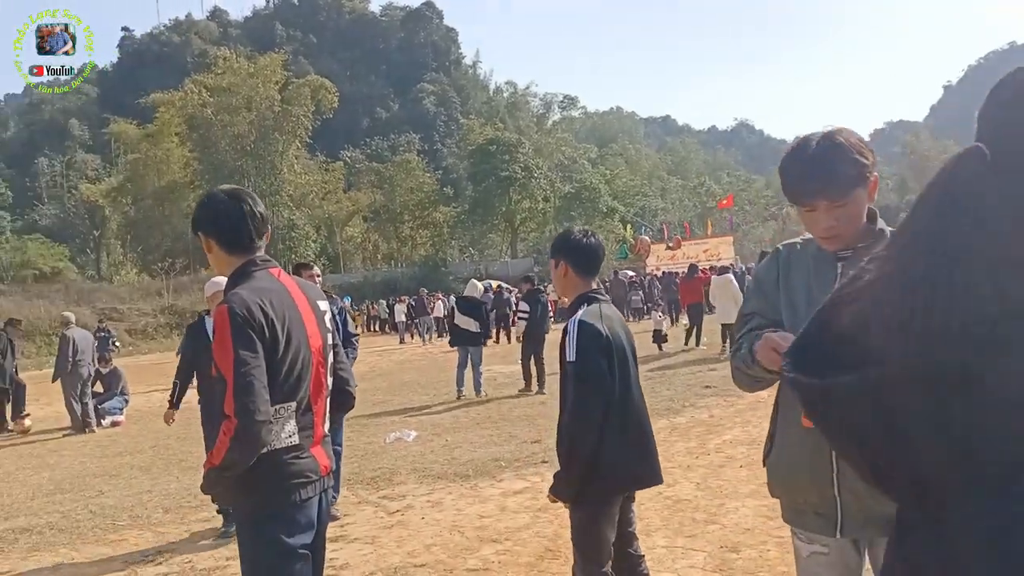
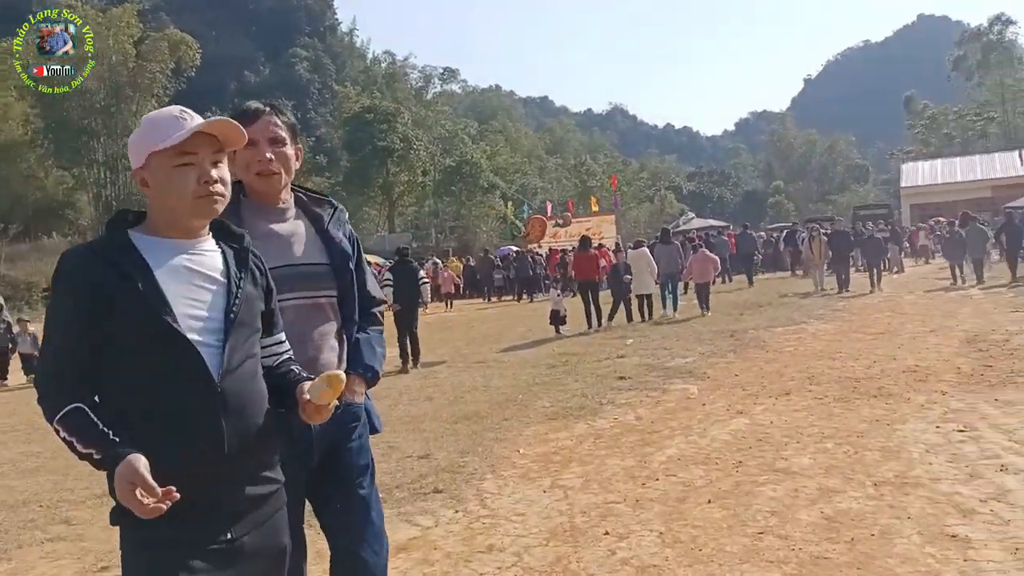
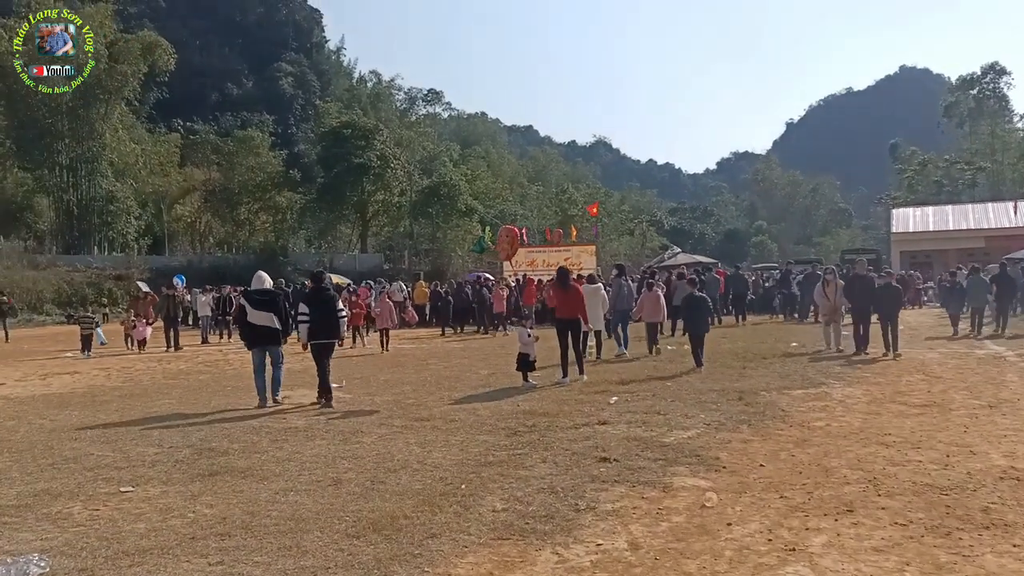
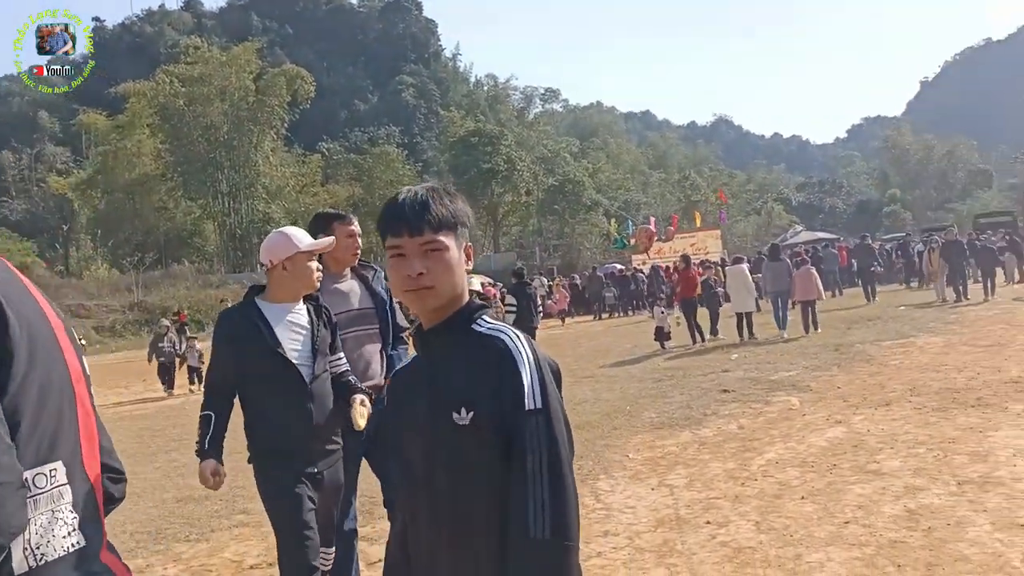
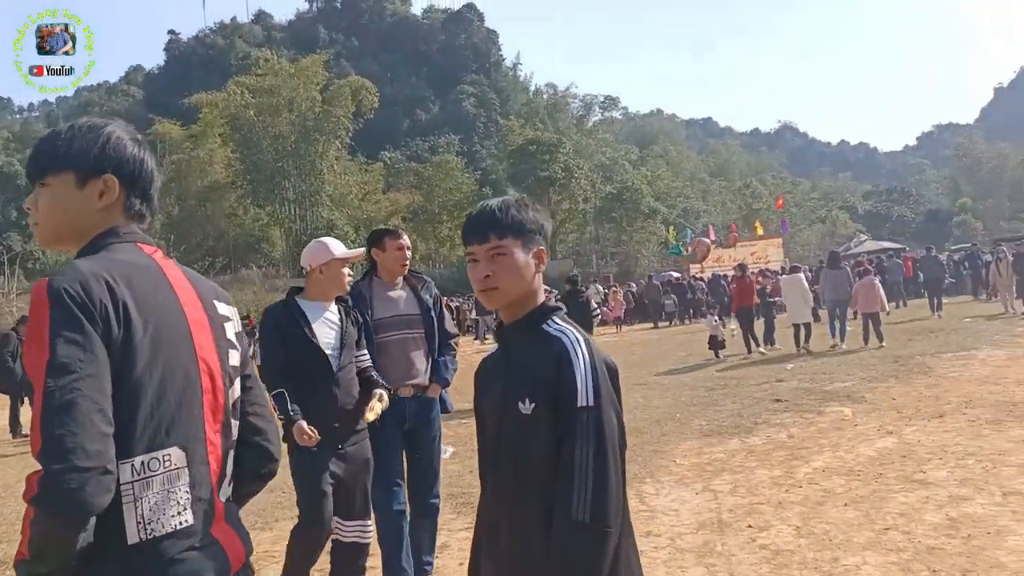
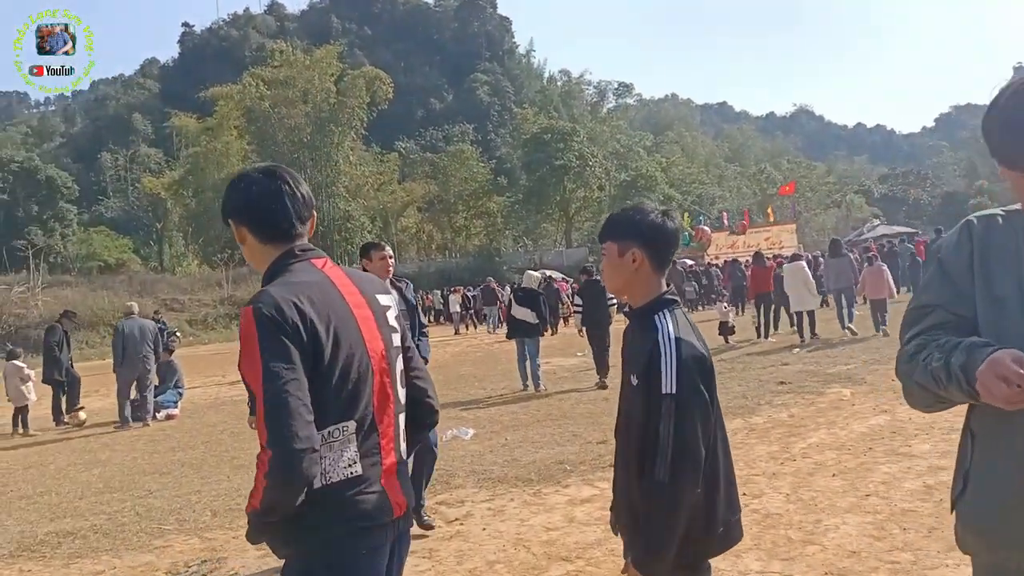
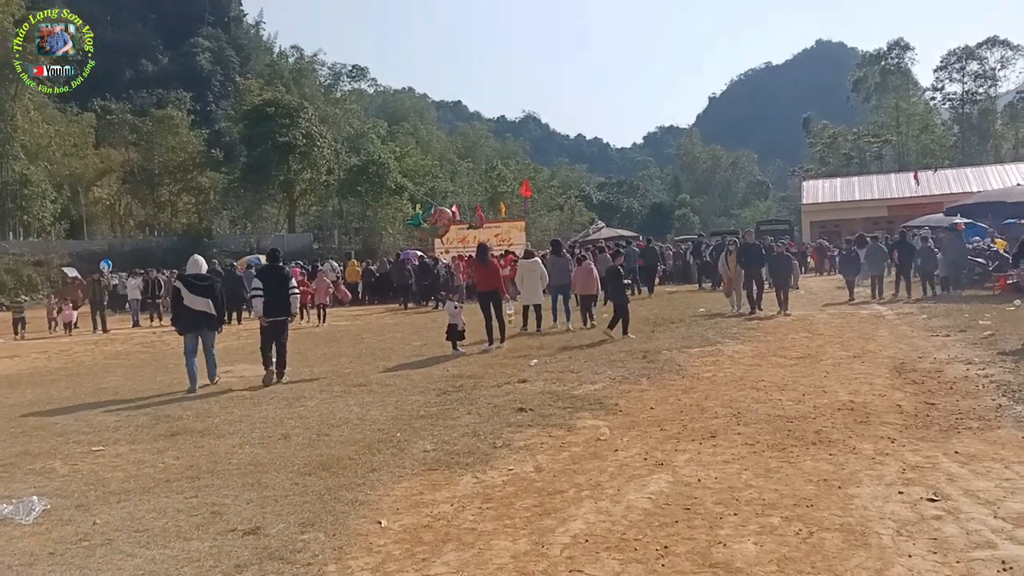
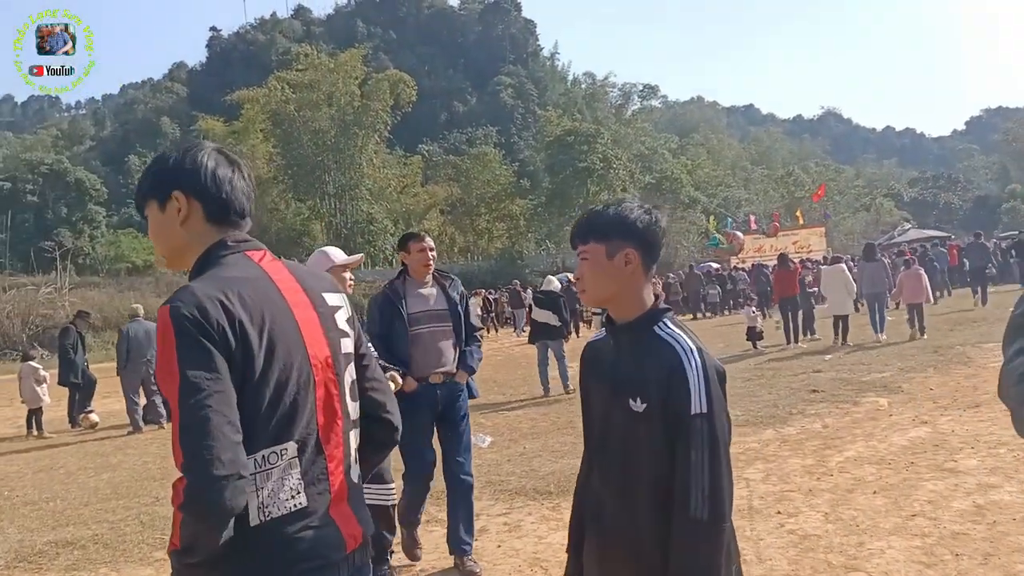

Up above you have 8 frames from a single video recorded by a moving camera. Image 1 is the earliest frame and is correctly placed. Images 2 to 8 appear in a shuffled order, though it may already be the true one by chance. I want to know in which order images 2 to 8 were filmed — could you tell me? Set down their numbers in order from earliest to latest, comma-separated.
6, 8, 5, 4, 2, 7, 3
